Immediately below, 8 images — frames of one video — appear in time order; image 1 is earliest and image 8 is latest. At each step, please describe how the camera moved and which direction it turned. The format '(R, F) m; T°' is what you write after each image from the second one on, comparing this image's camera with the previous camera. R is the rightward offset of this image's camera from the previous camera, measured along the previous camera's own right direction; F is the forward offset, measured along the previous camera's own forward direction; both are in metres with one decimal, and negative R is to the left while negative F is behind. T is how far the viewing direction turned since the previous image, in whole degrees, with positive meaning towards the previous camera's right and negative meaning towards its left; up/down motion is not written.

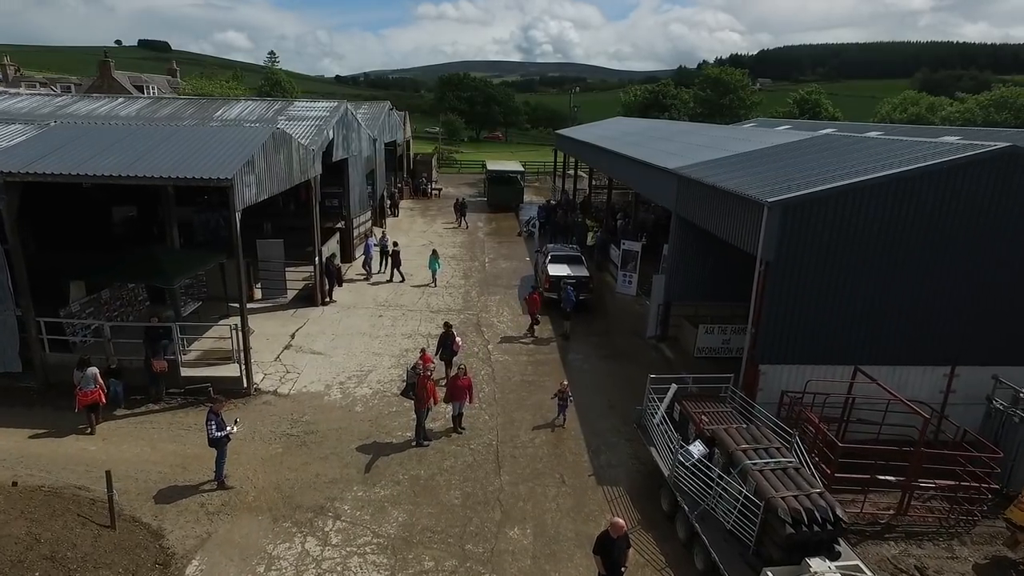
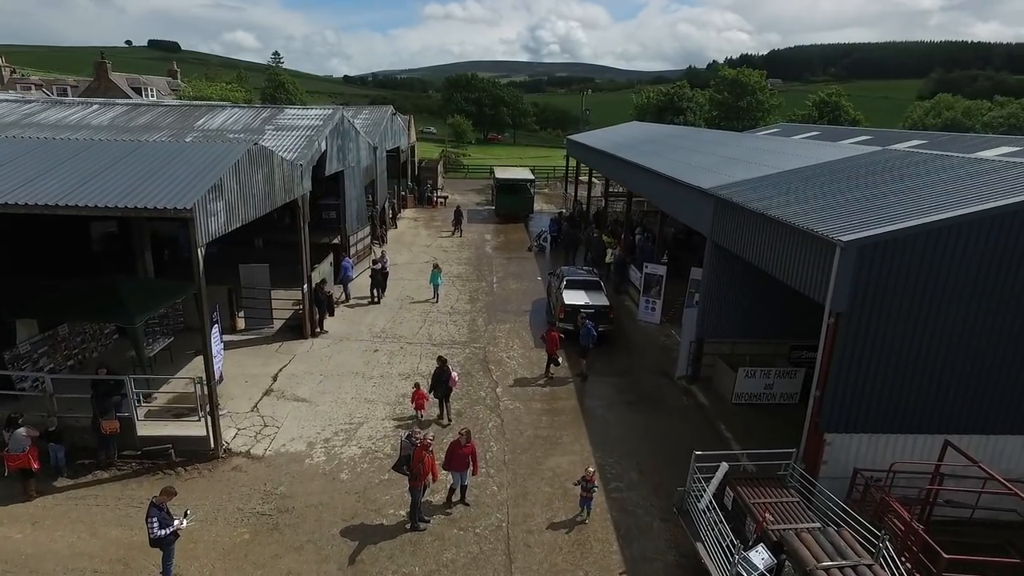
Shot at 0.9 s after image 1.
(-0.1, +1.8) m; -1°
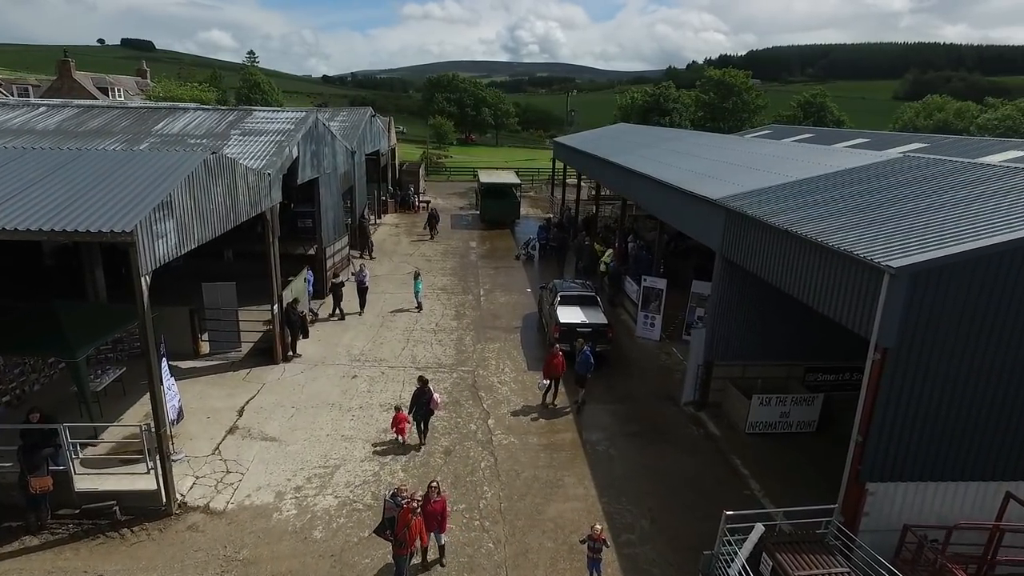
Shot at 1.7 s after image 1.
(-0.2, +1.2) m; +2°
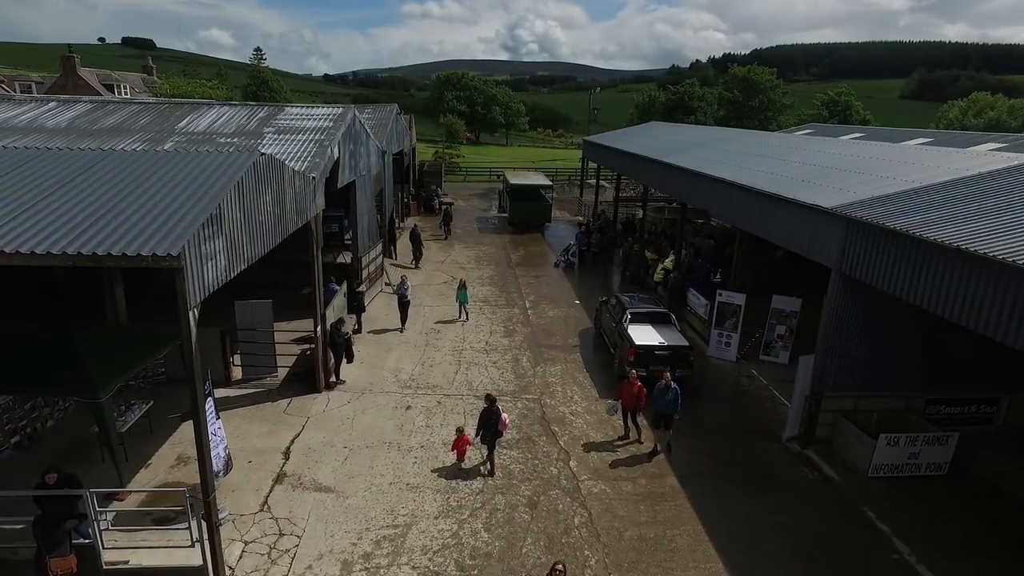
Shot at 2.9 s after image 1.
(-1.5, +1.6) m; 0°
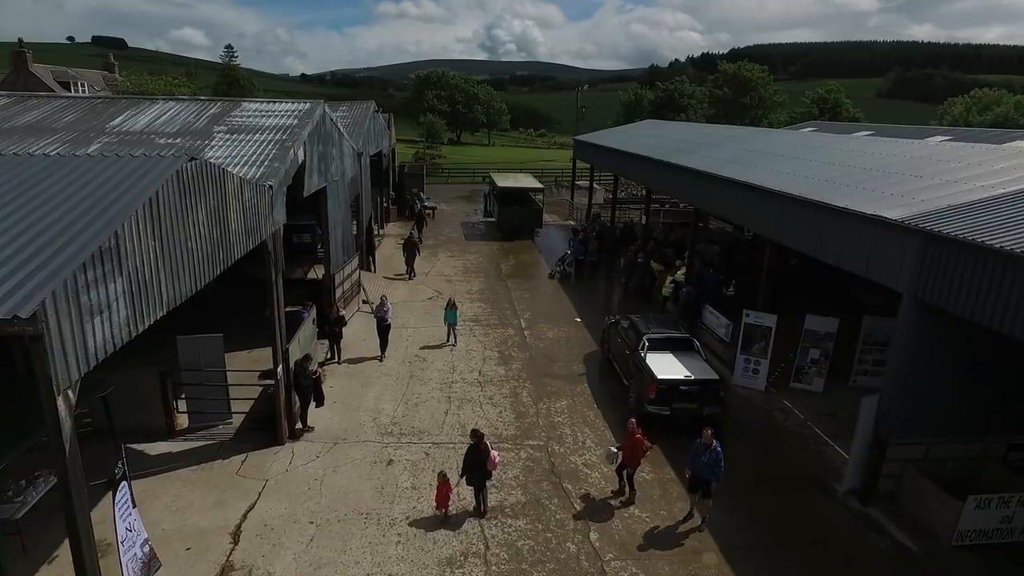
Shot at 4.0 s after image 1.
(-0.3, +2.0) m; +2°
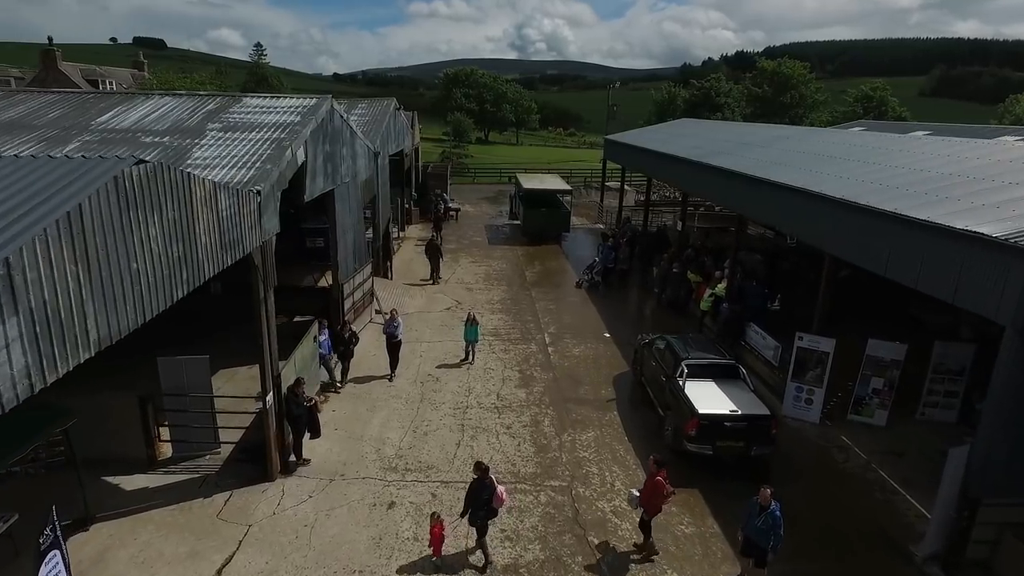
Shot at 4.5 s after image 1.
(+0.1, +1.3) m; -3°
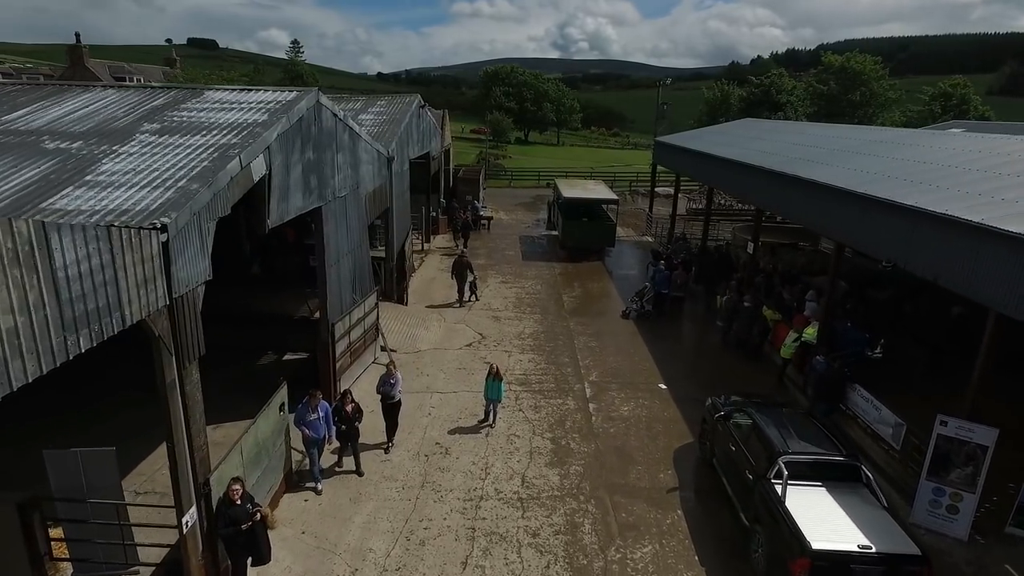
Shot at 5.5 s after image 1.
(+0.1, +2.9) m; -4°
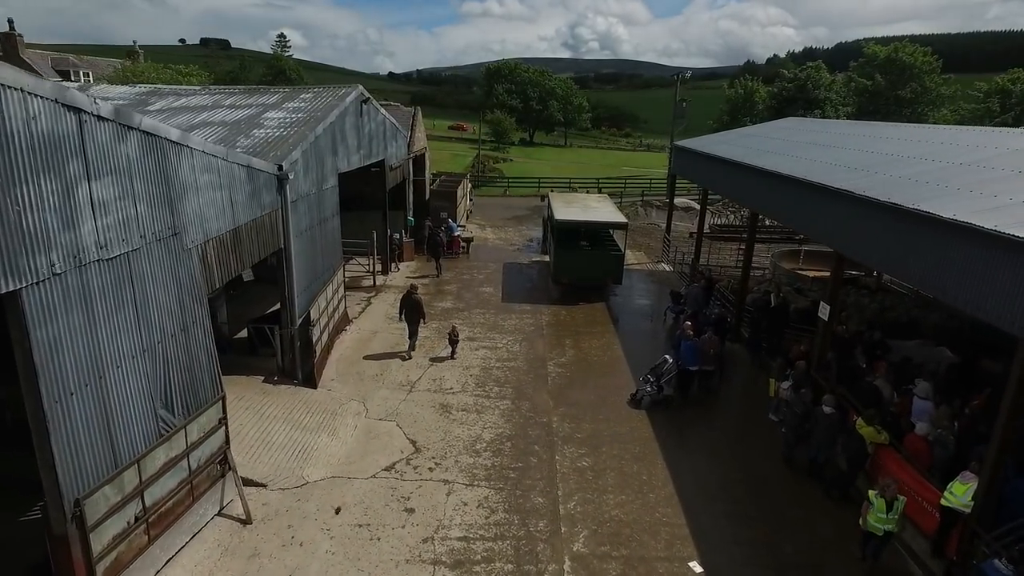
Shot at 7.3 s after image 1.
(+1.0, +5.3) m; -1°
